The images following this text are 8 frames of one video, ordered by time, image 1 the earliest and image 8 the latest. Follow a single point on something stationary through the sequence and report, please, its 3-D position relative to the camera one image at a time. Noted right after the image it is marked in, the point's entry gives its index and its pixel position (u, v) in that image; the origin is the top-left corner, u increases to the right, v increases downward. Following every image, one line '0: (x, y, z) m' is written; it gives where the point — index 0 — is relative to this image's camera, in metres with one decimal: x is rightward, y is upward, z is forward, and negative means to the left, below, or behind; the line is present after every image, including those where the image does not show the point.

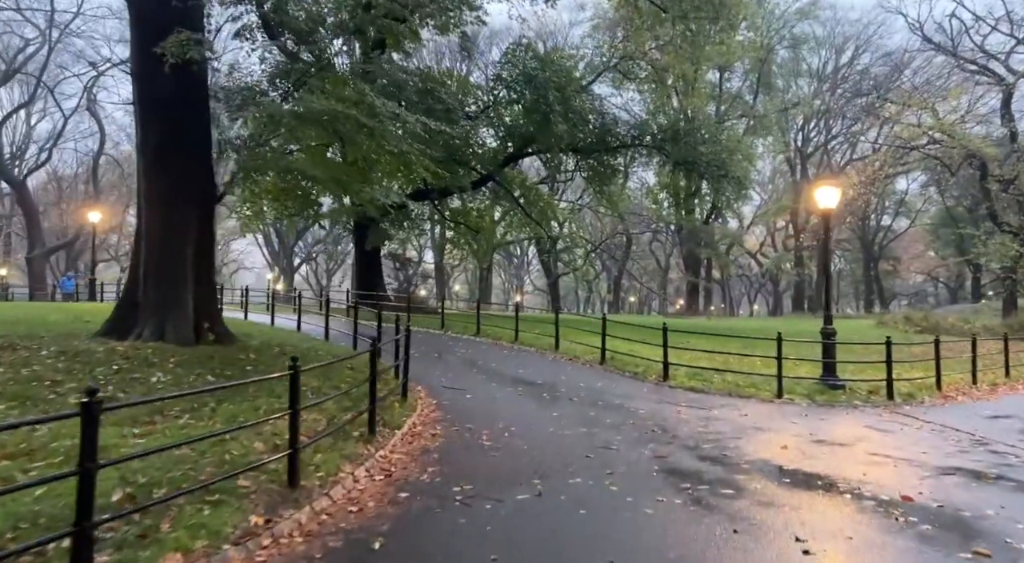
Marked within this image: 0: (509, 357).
0: (-0.1, -1.7, +14.7) m
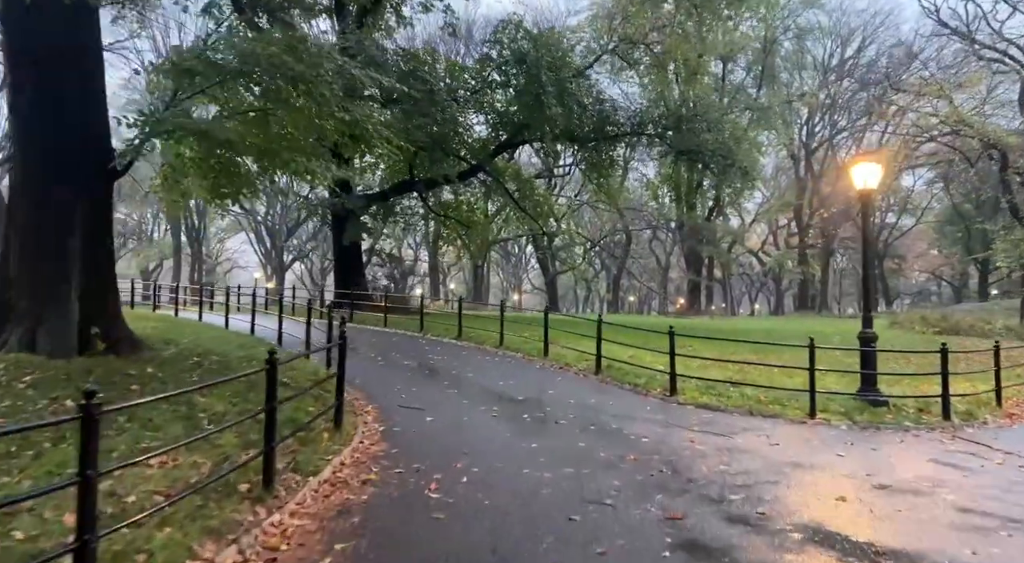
0: (-0.5, -1.6, +12.7) m
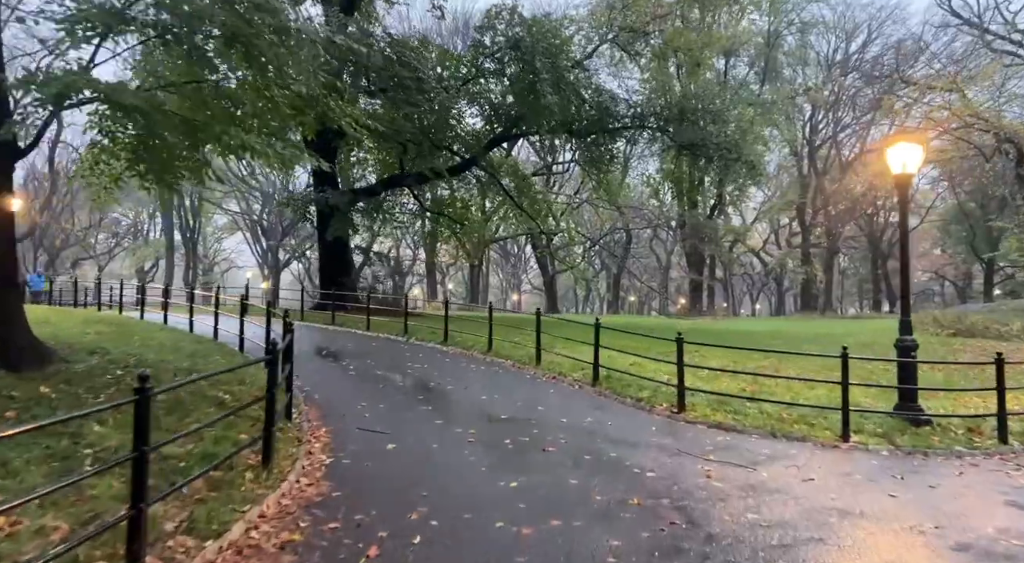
0: (-0.7, -1.6, +11.4) m
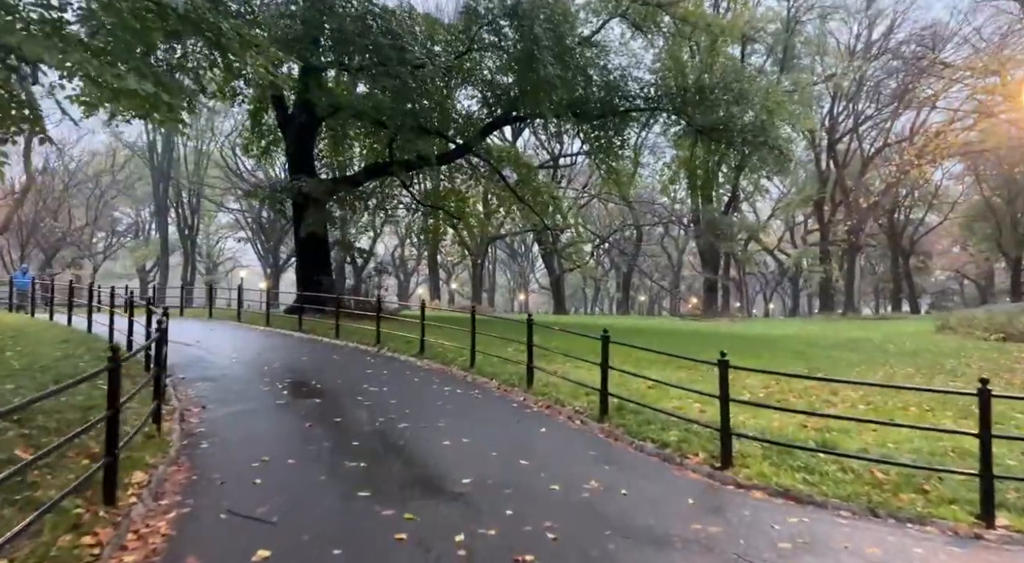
0: (-0.9, -1.6, +8.8) m
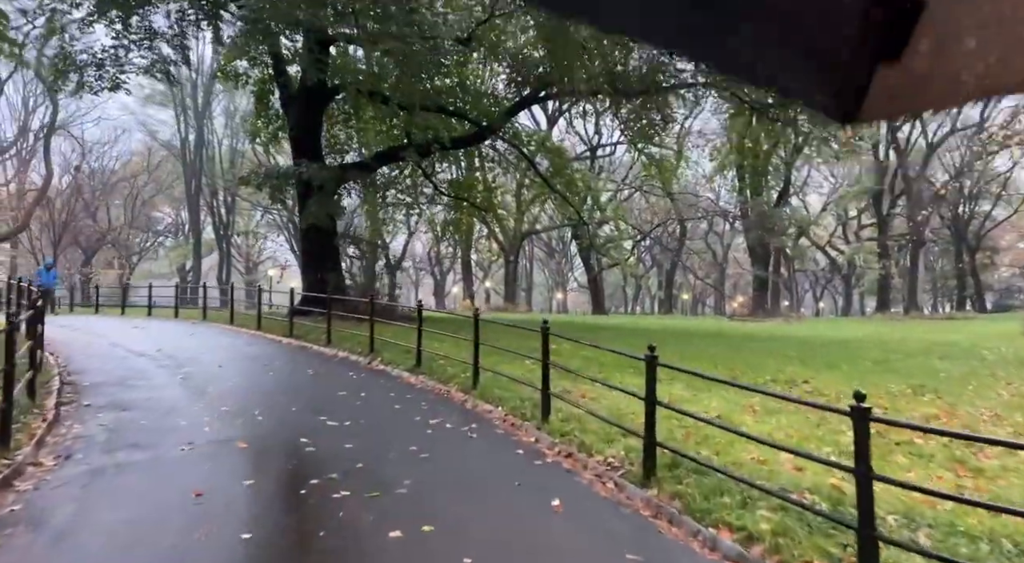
0: (-0.9, -1.6, +6.3) m
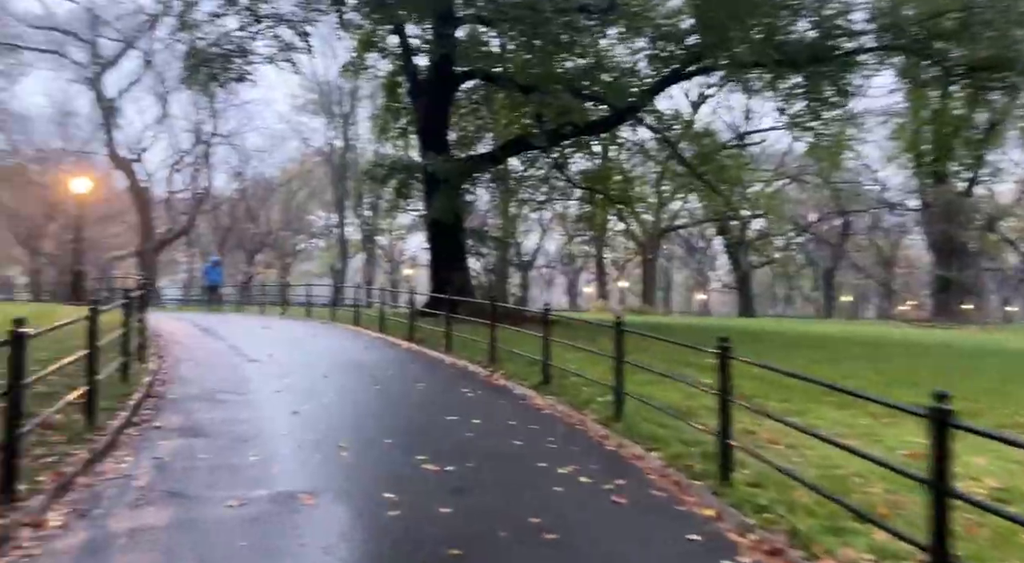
0: (+0.2, -1.6, +4.4) m
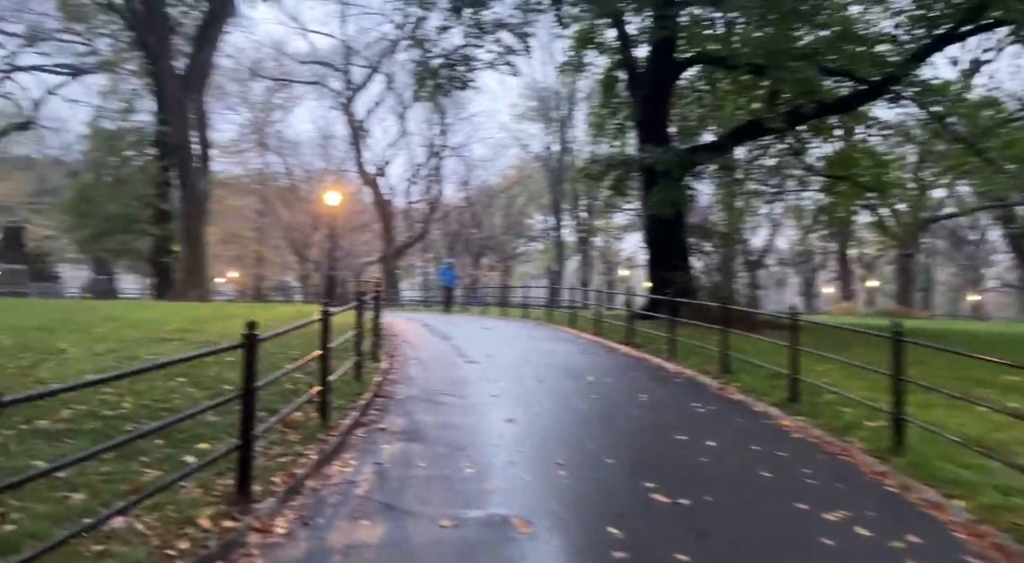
0: (+1.6, -1.6, +3.5) m
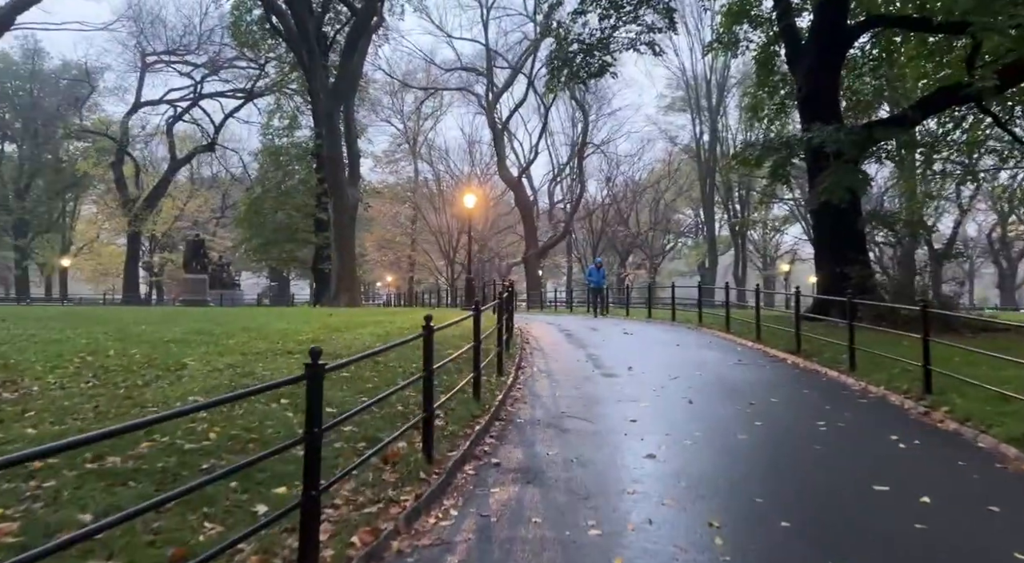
0: (+2.1, -1.6, +2.1) m
